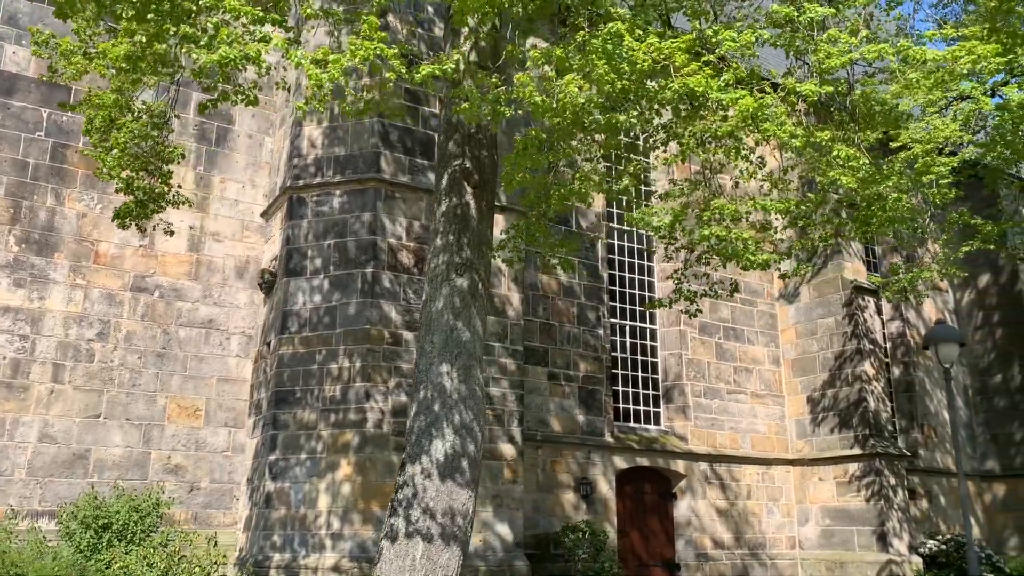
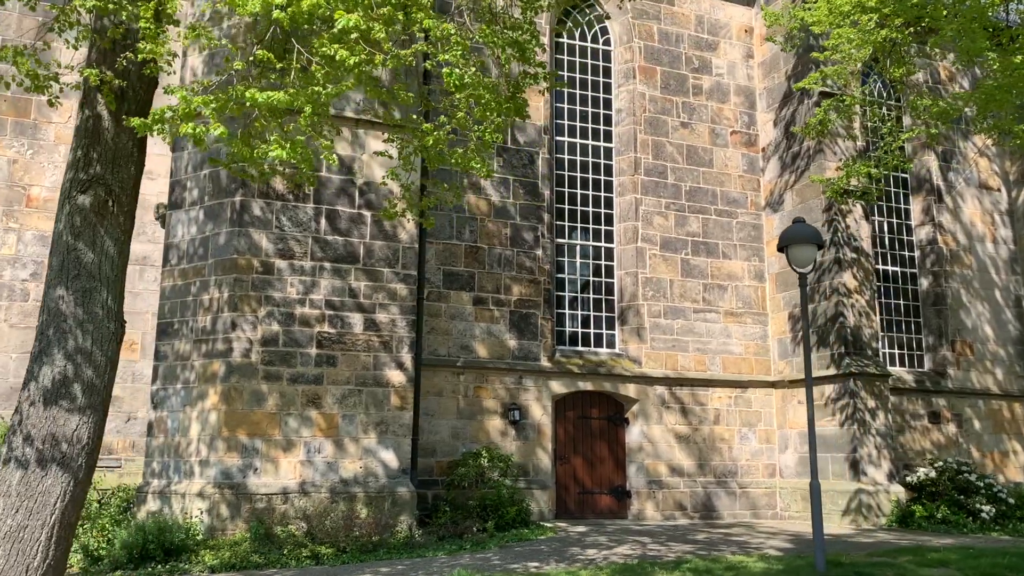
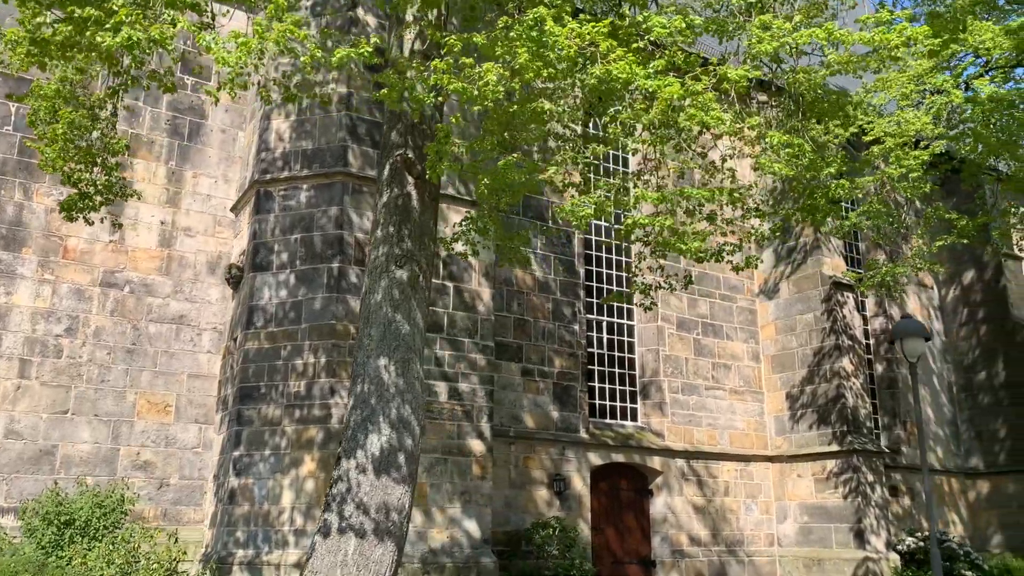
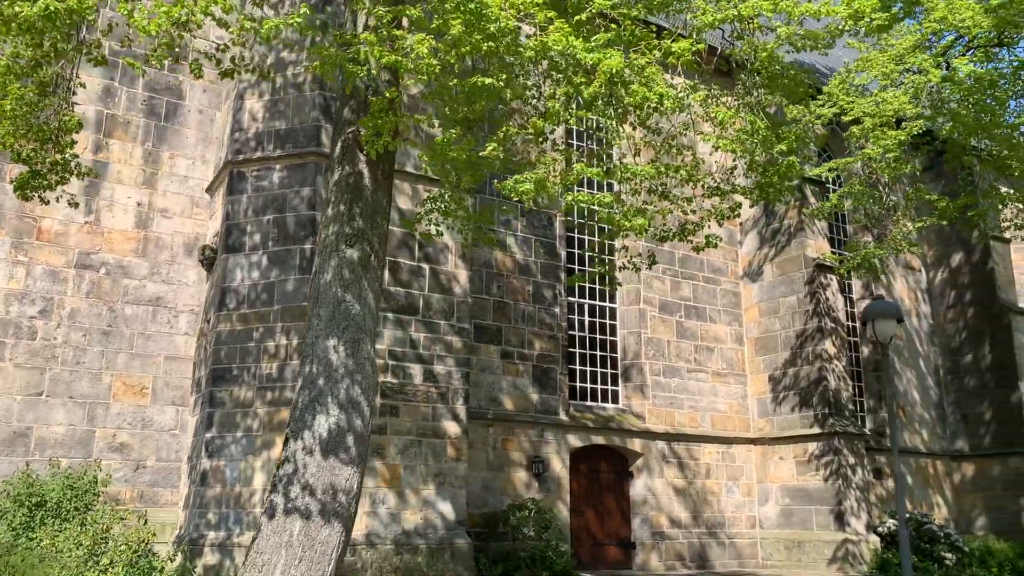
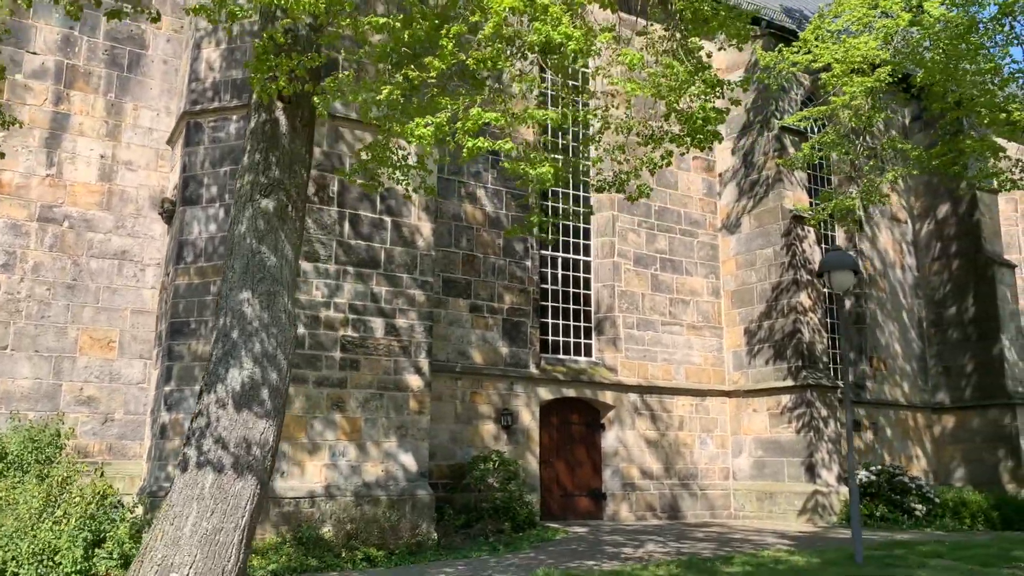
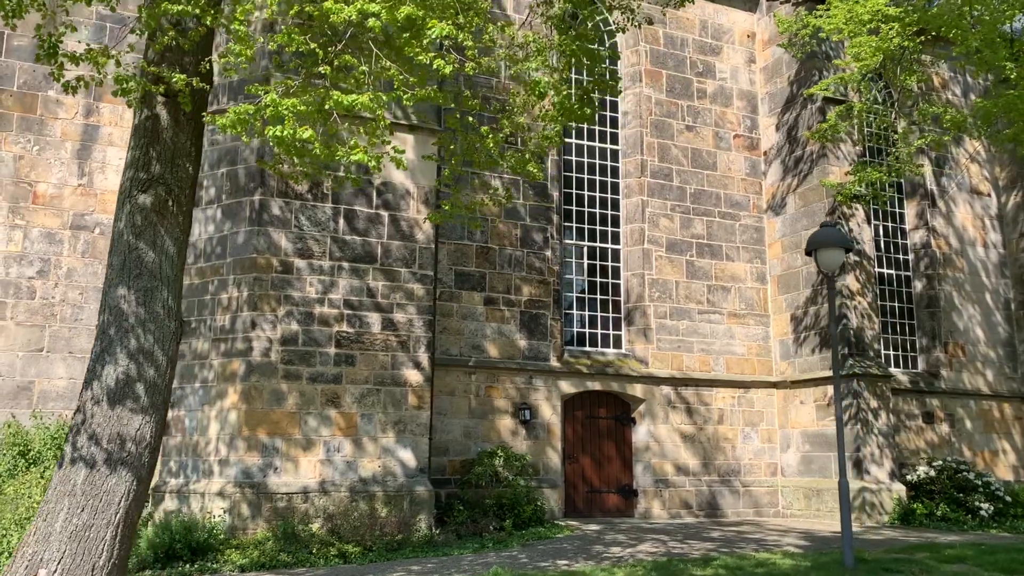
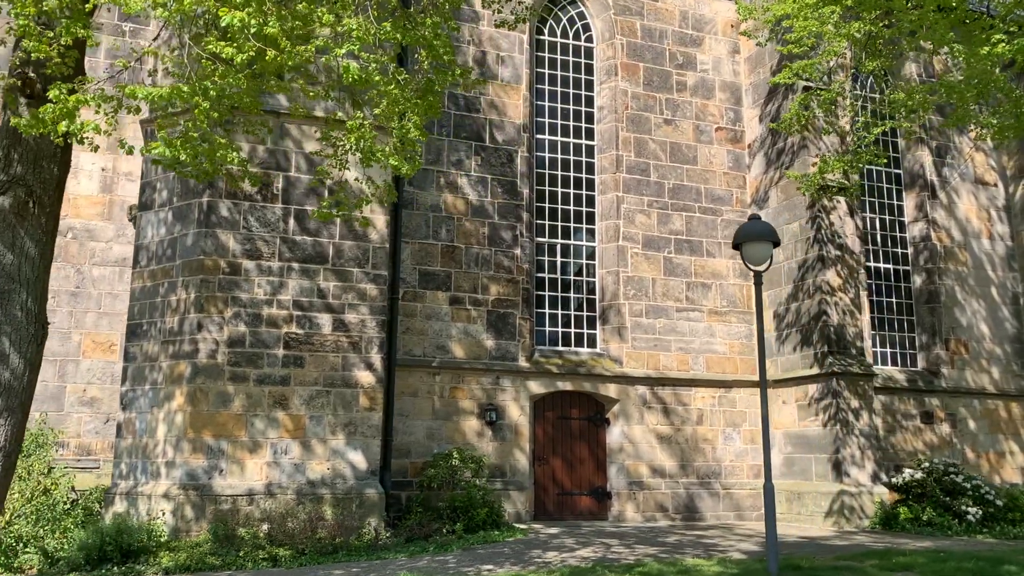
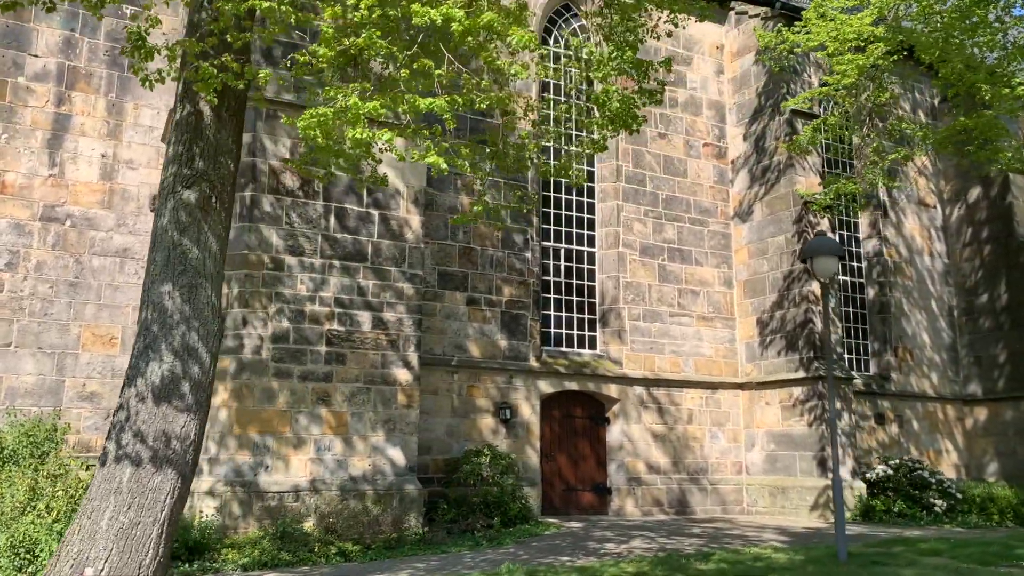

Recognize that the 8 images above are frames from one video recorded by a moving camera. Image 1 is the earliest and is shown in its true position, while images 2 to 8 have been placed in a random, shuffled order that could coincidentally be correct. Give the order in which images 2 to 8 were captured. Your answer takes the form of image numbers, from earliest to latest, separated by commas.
3, 4, 5, 8, 6, 2, 7
